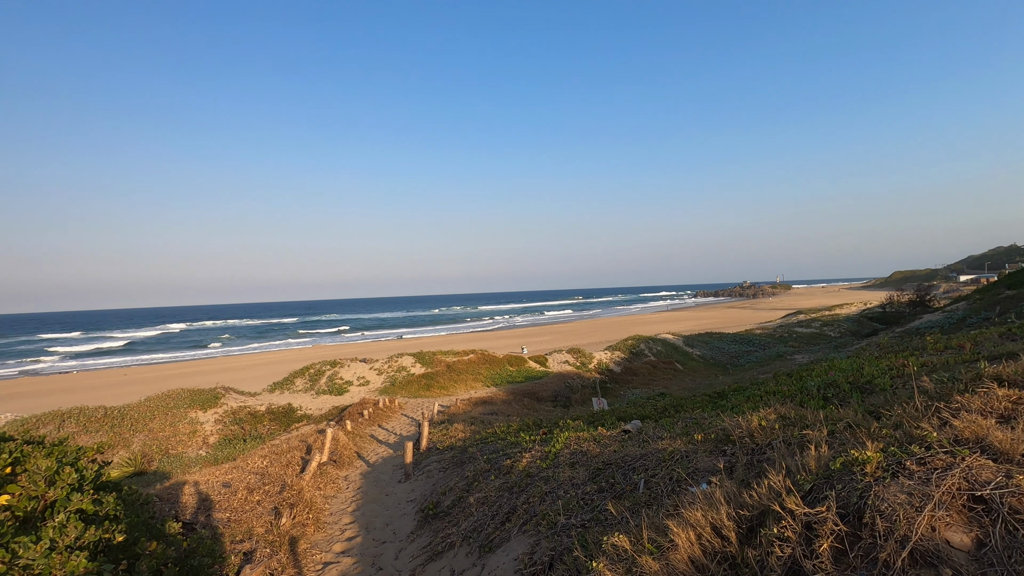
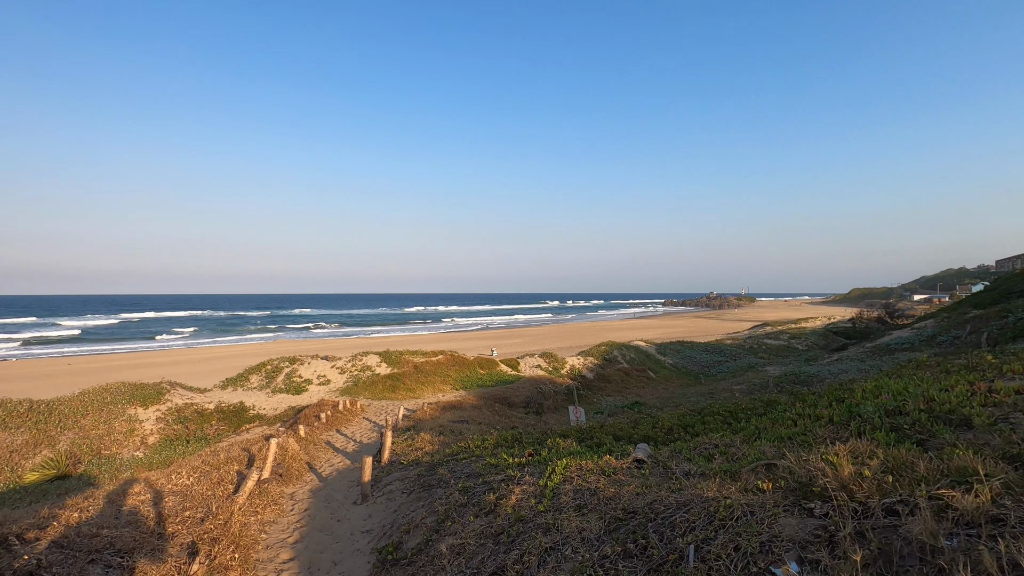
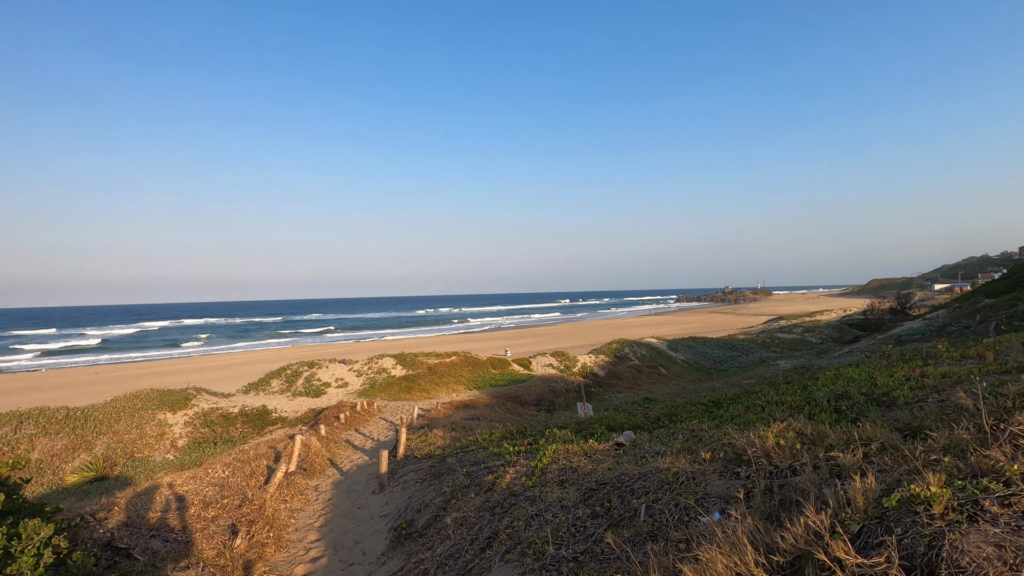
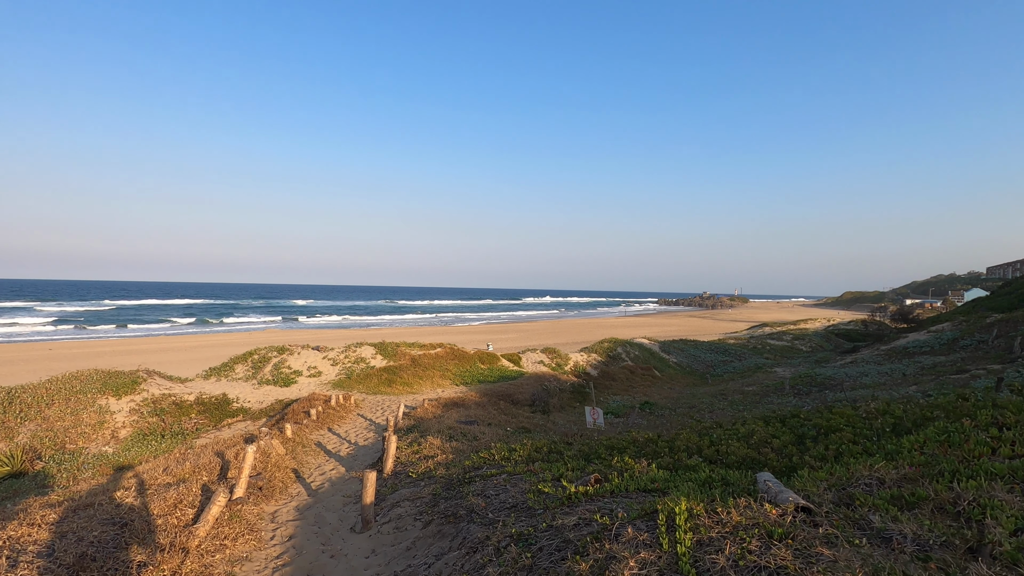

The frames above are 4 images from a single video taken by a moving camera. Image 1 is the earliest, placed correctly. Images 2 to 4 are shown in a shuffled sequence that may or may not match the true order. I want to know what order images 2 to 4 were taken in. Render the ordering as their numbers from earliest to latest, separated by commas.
3, 2, 4
